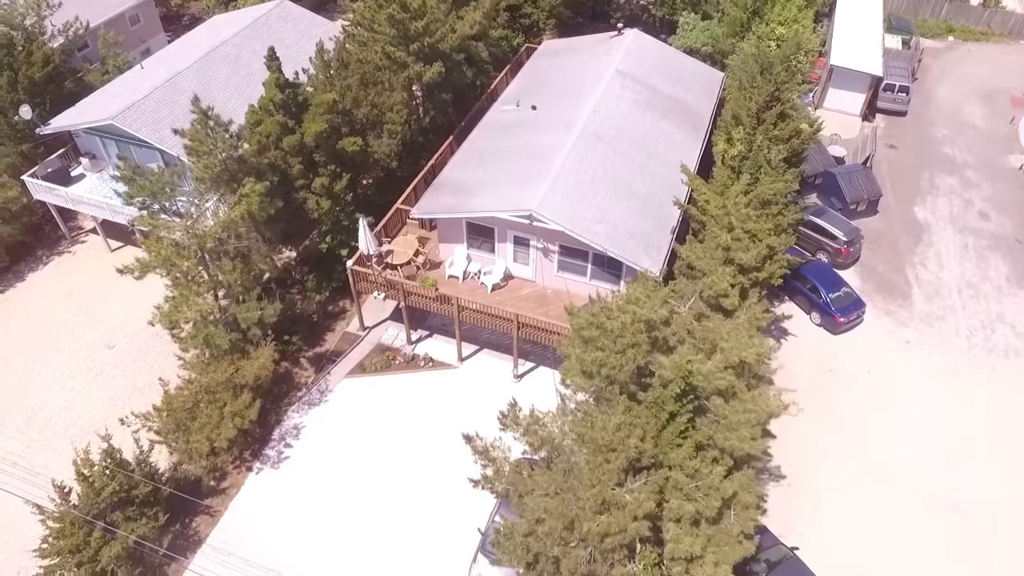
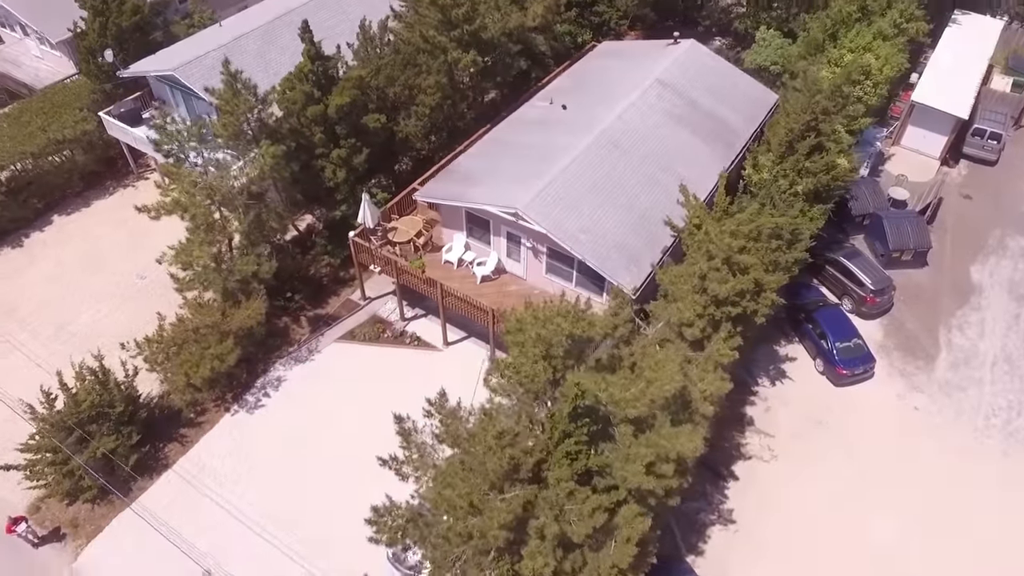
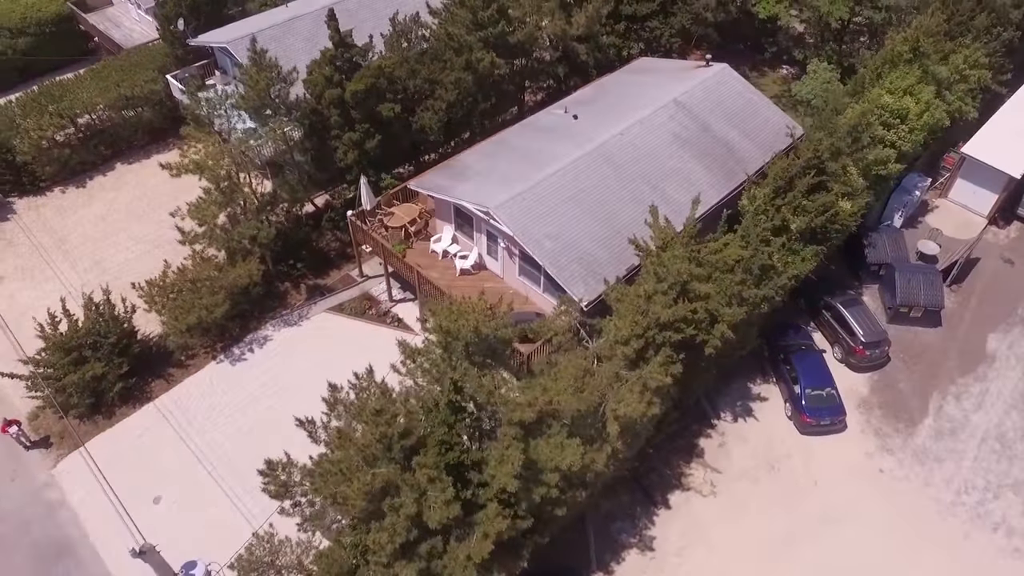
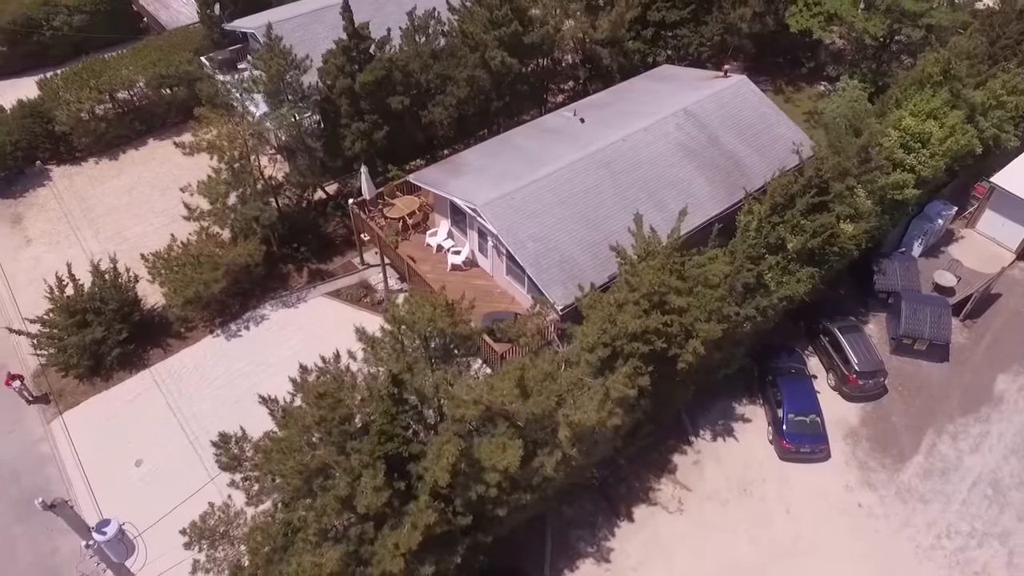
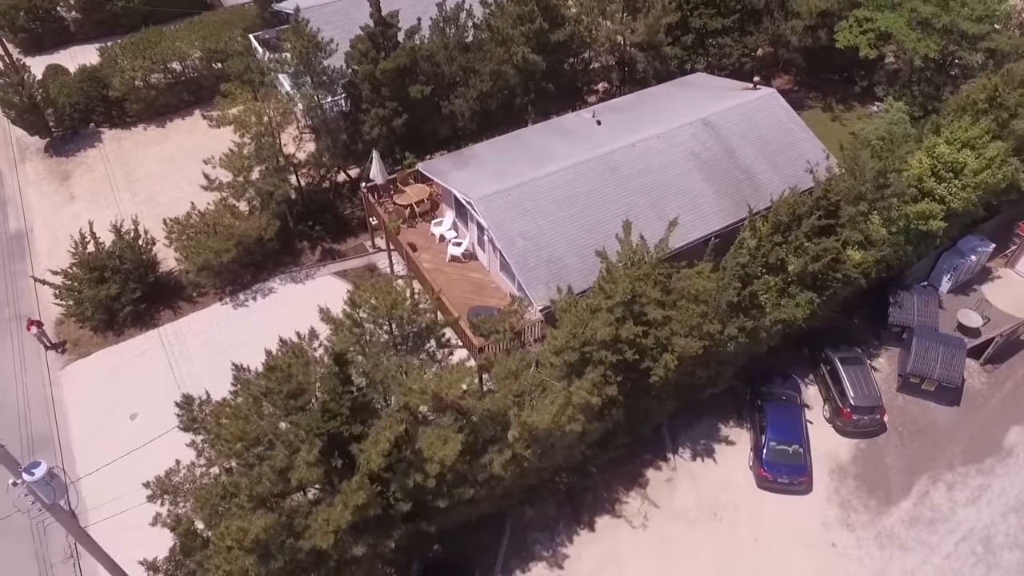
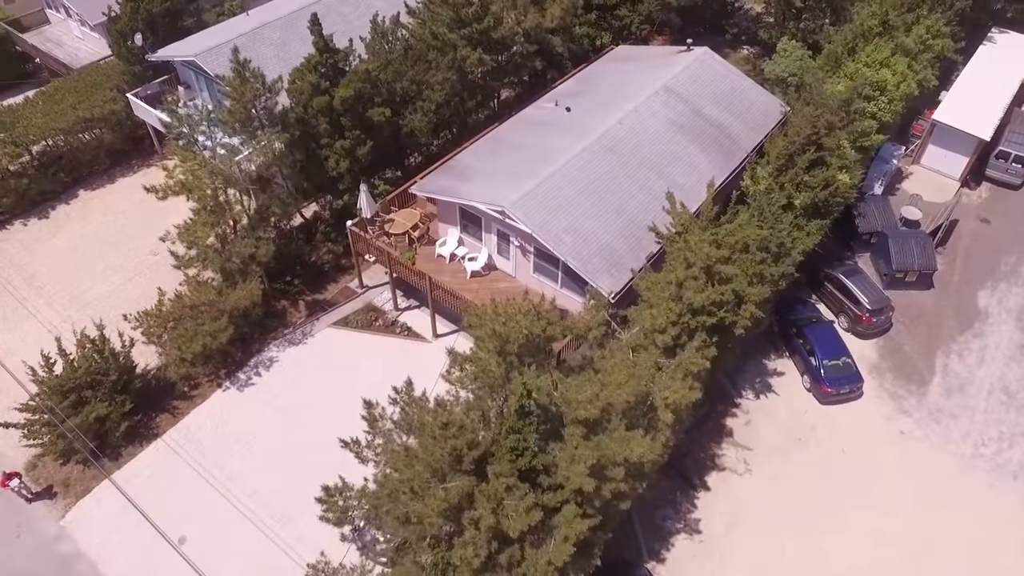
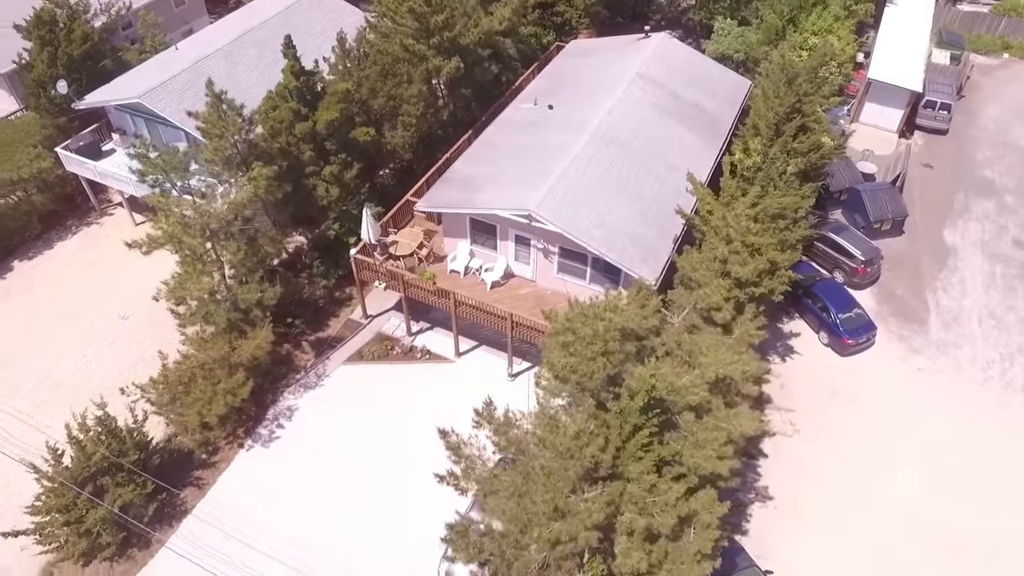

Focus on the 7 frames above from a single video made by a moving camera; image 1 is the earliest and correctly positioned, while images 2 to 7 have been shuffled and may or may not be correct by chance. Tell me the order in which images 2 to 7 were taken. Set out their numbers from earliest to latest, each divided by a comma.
7, 2, 6, 3, 4, 5
